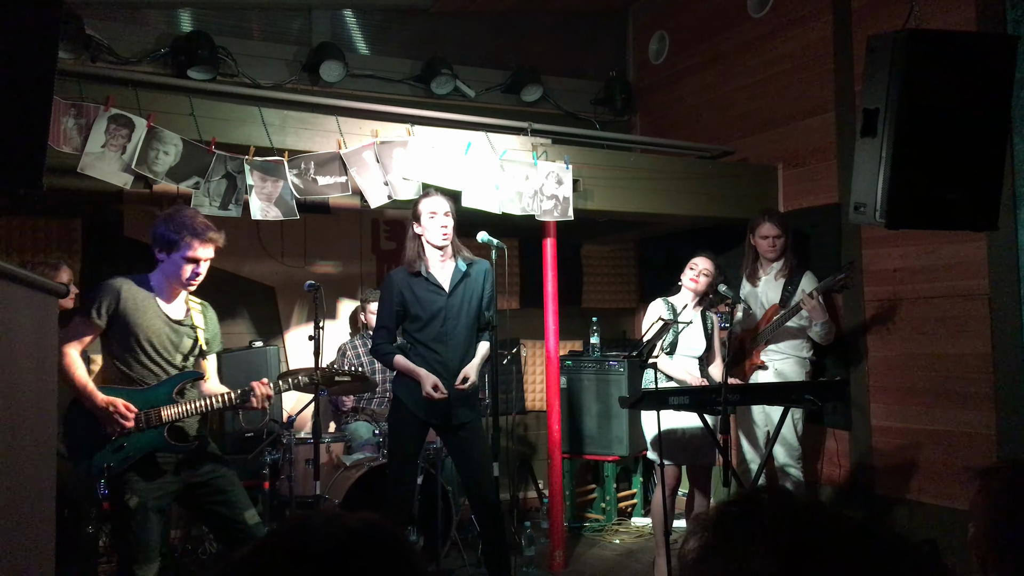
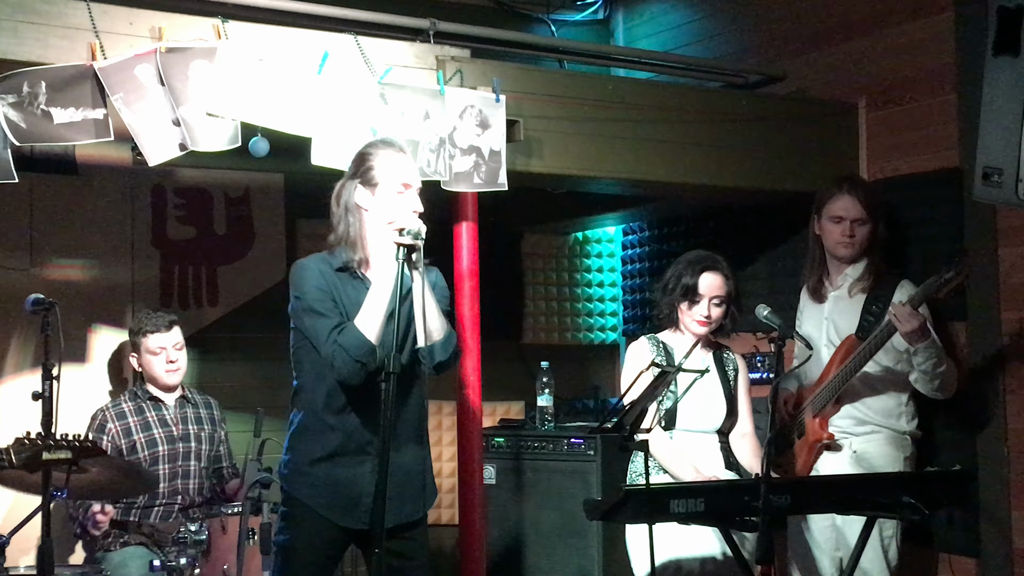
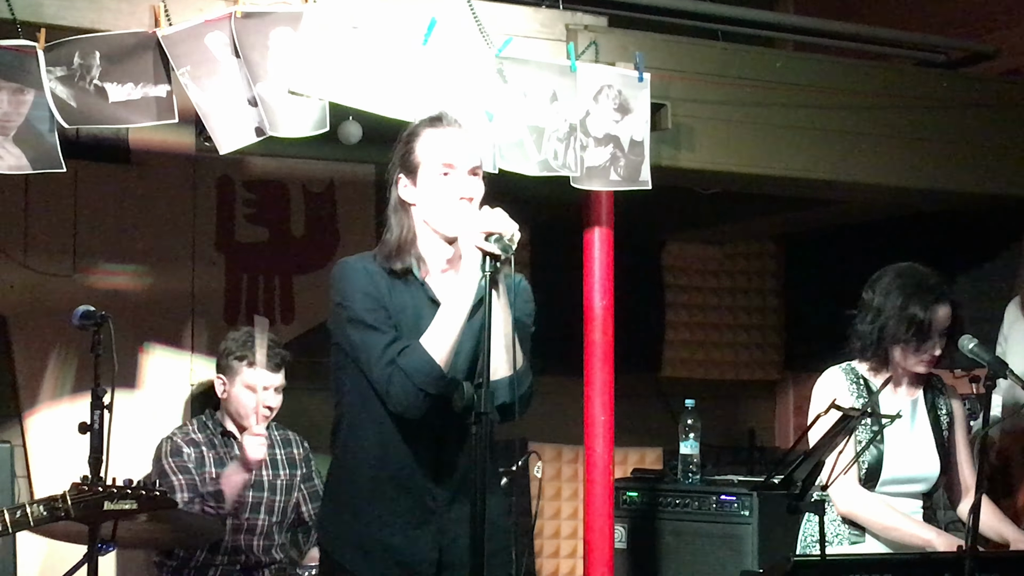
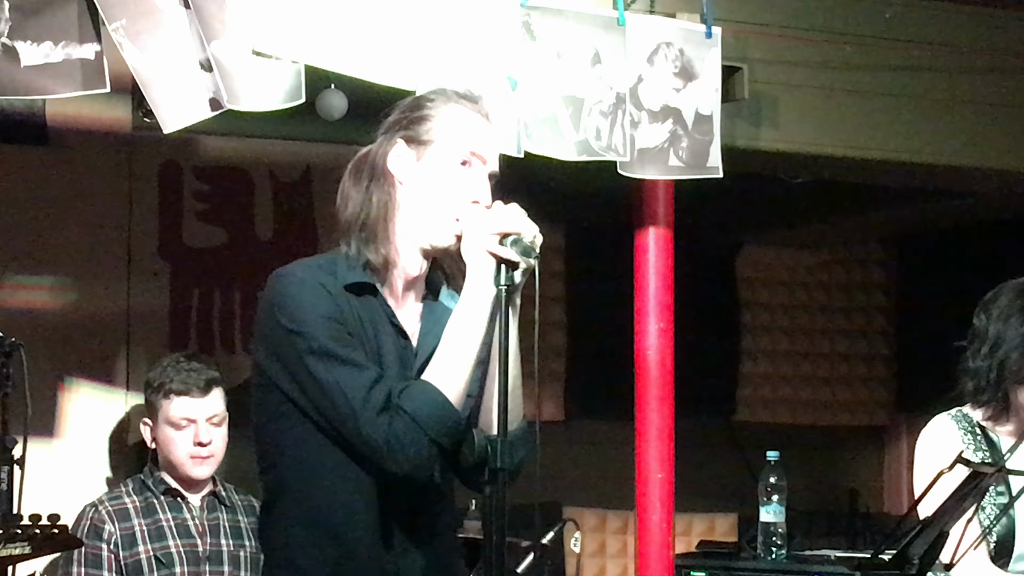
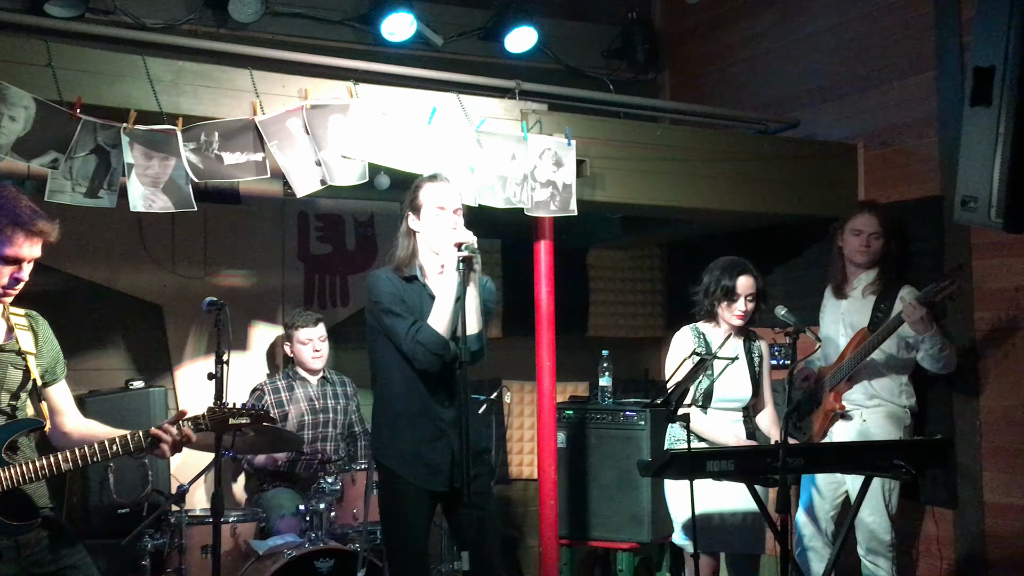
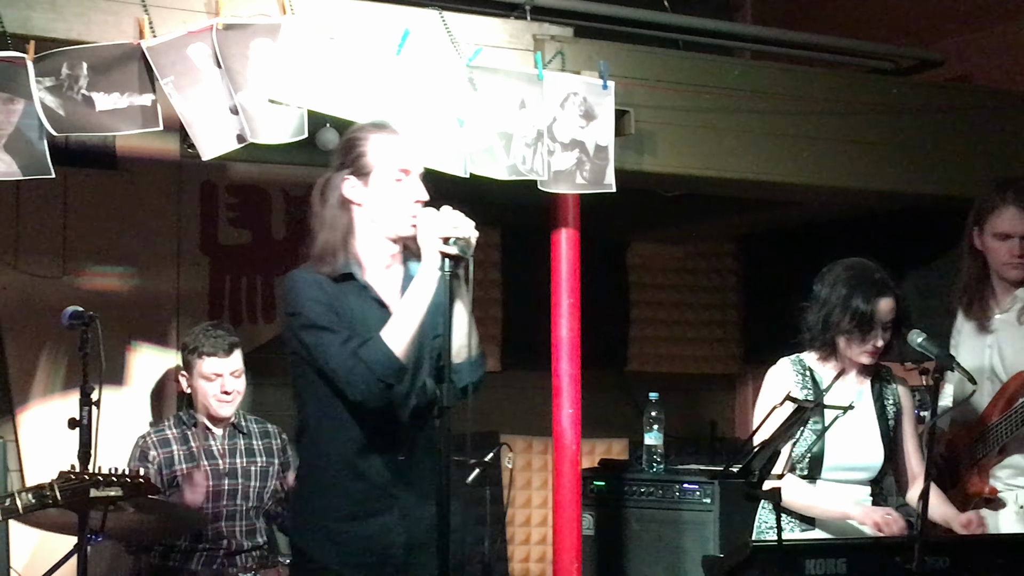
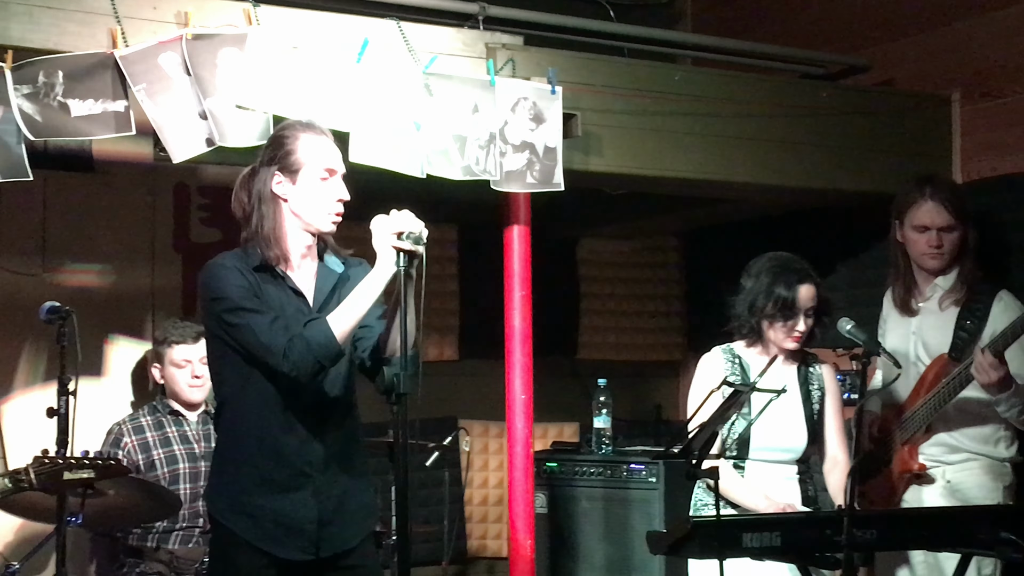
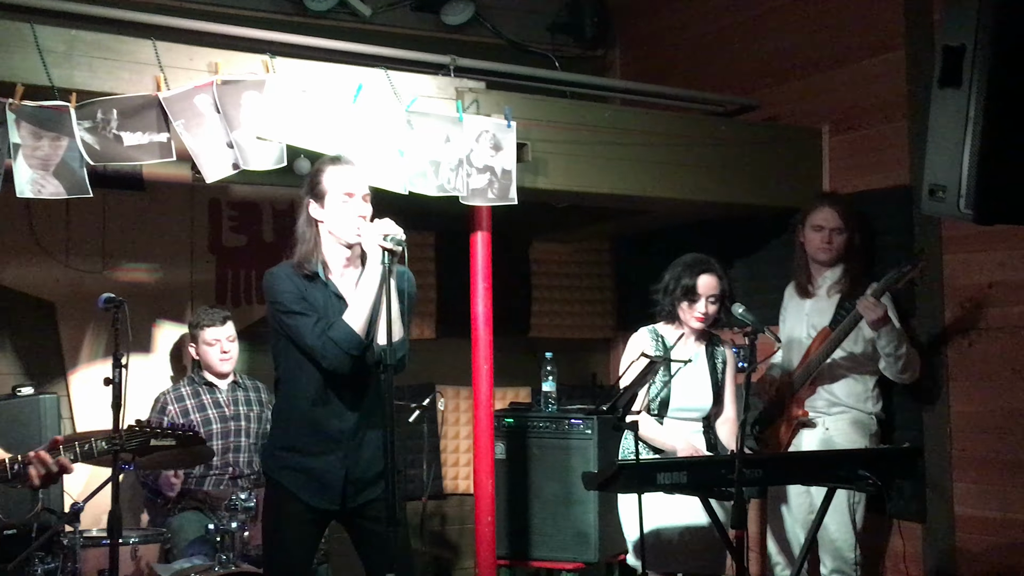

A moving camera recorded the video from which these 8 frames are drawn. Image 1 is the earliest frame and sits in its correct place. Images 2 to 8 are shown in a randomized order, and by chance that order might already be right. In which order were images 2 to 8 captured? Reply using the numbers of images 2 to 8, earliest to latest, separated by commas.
5, 8, 2, 7, 6, 3, 4
